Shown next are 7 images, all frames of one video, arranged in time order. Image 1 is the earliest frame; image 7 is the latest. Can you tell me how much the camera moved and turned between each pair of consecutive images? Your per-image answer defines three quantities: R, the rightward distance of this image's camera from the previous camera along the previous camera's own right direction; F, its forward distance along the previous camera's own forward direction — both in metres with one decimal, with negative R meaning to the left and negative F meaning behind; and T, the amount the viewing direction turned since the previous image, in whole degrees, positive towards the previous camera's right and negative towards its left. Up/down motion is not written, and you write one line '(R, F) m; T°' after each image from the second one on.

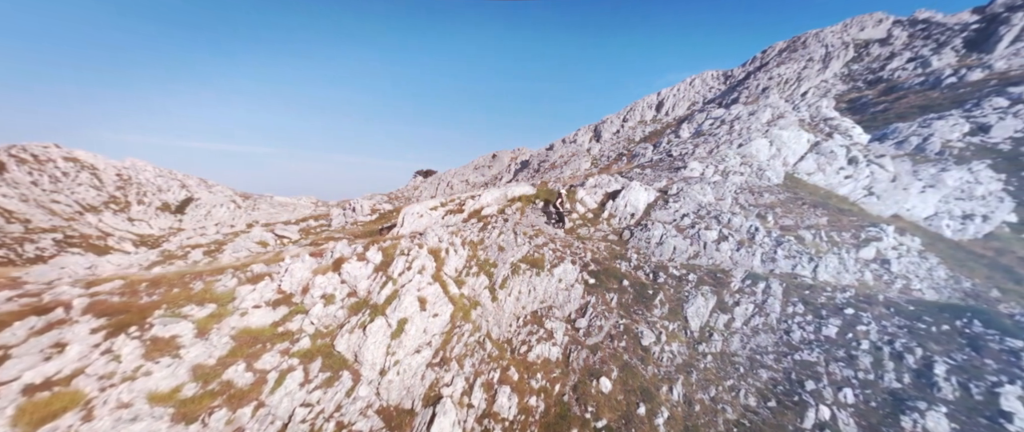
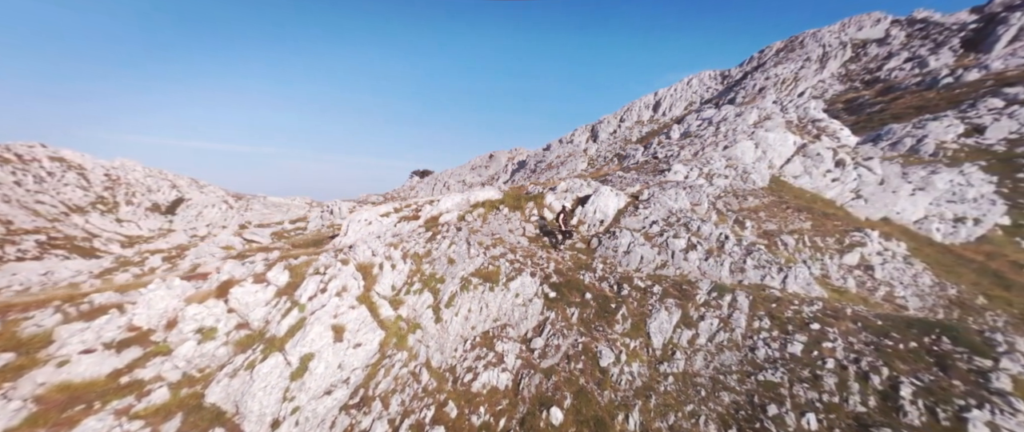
(+2.9, +1.0) m; 0°
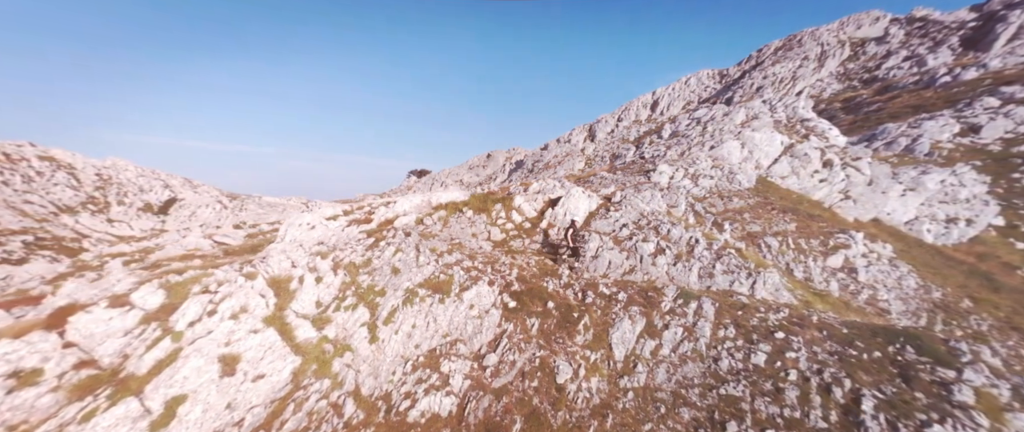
(+2.7, +0.7) m; 0°
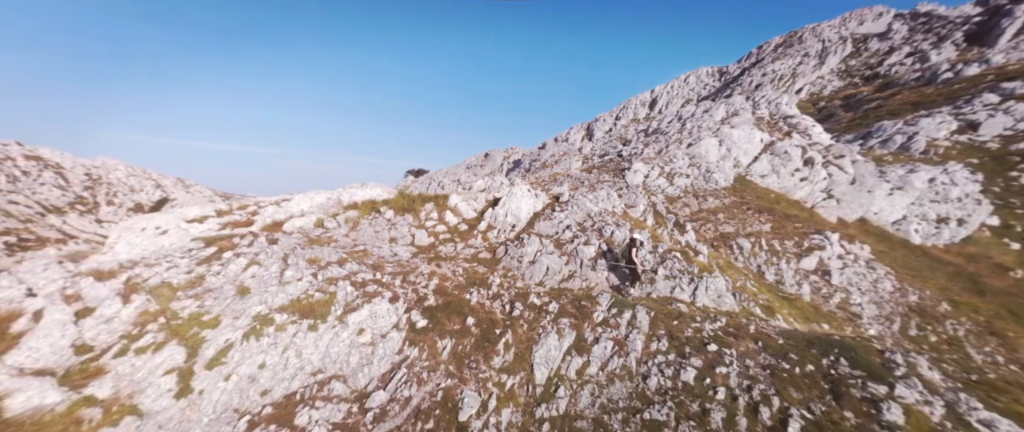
(+4.9, +1.4) m; -1°
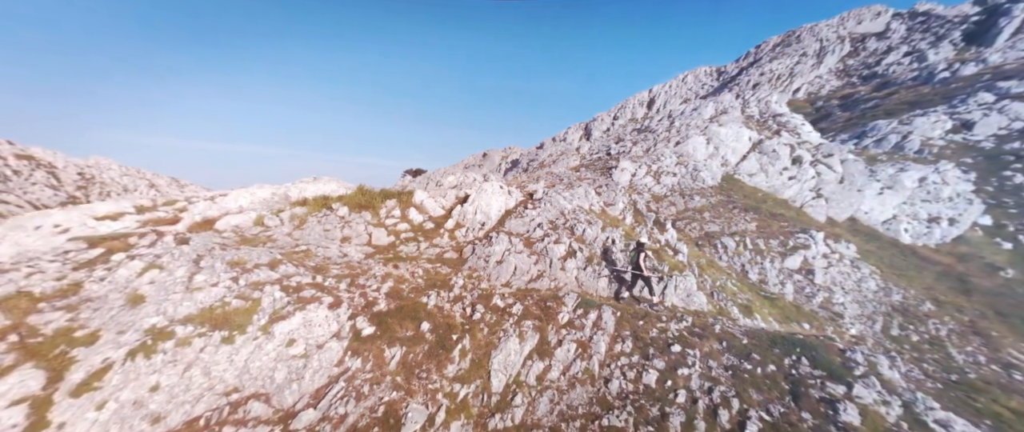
(+2.0, +0.3) m; 0°
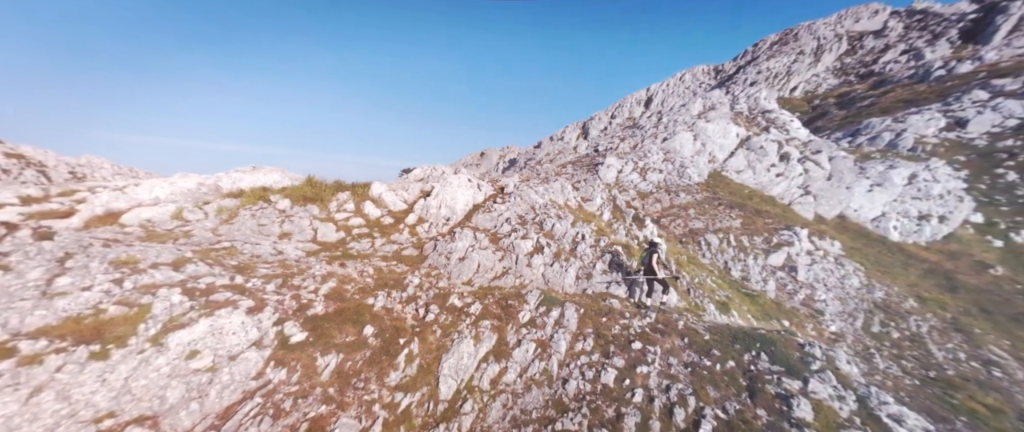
(+2.1, +0.3) m; 0°
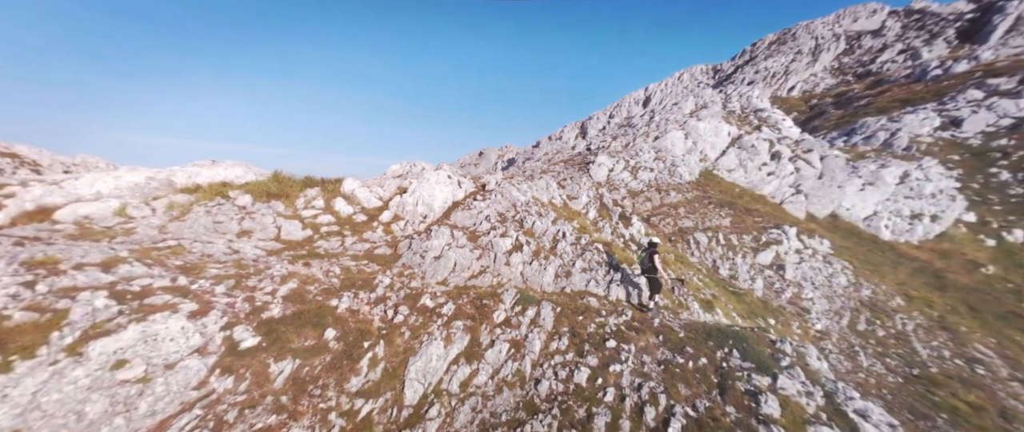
(+1.2, 0.0) m; 0°
